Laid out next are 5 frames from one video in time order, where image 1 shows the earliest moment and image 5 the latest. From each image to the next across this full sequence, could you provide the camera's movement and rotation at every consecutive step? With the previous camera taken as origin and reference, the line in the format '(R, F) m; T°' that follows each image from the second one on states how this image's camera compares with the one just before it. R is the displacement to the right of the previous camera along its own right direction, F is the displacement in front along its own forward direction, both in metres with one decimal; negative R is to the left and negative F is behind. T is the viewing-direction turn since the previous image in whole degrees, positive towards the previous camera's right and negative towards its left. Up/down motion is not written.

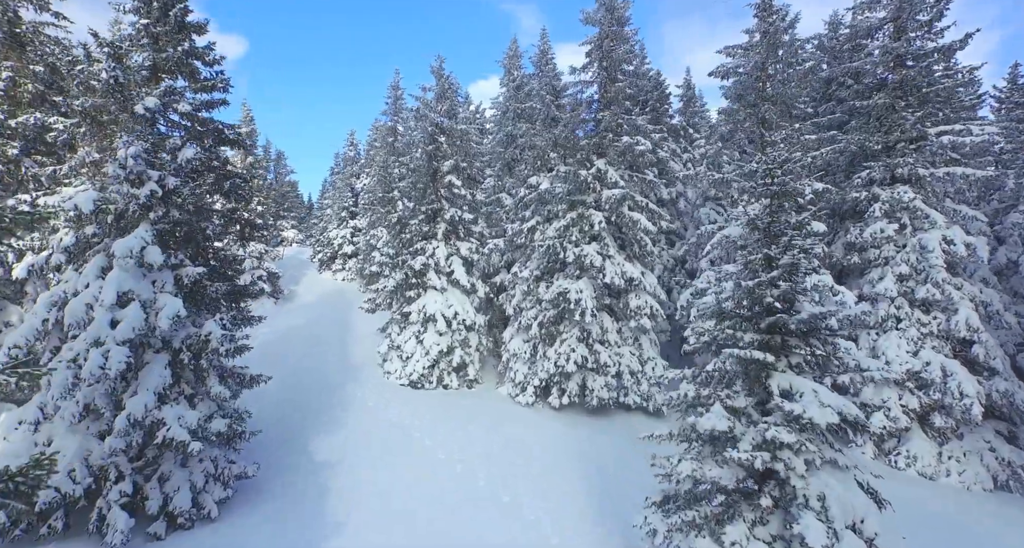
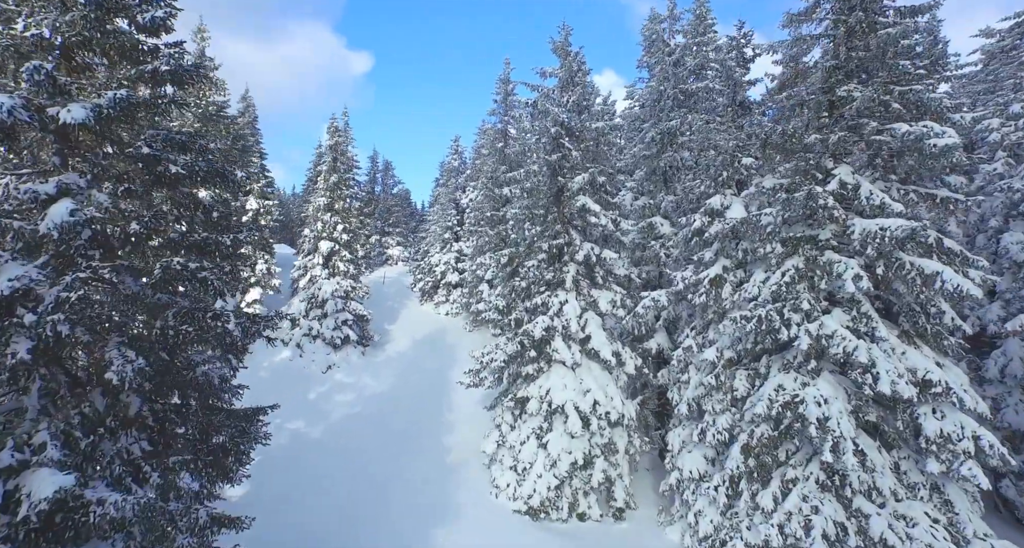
(-1.5, +7.9) m; -11°
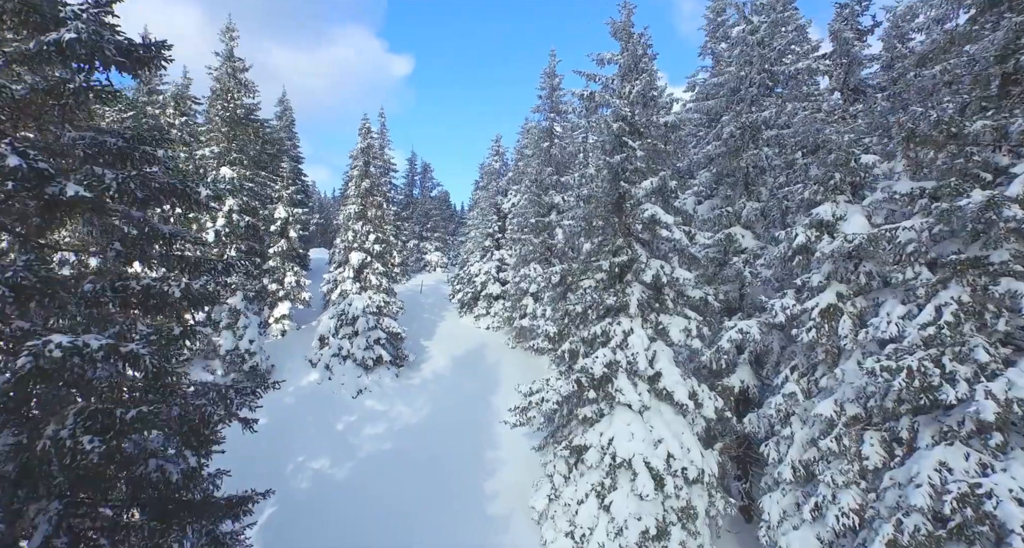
(-0.4, +2.8) m; -4°
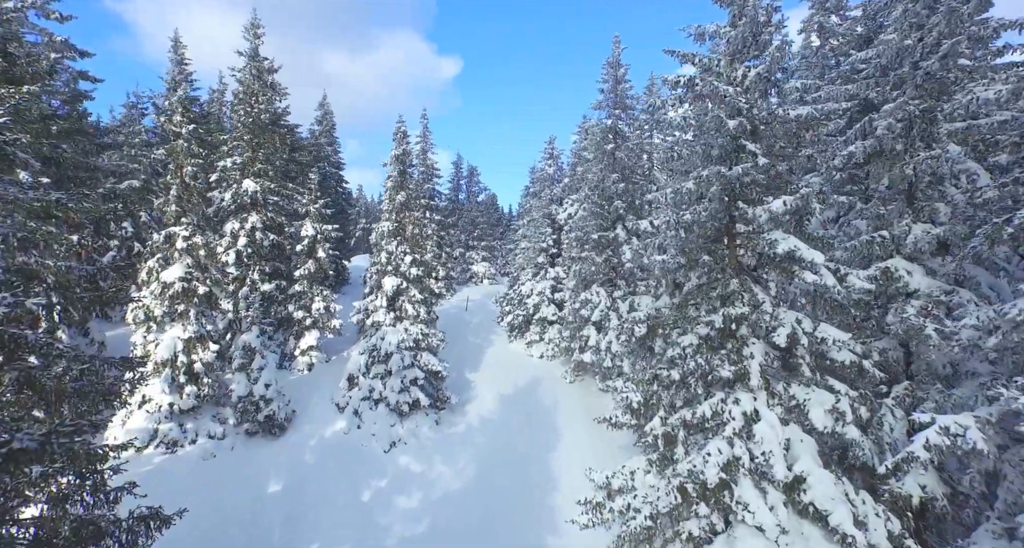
(-0.5, +4.3) m; -5°
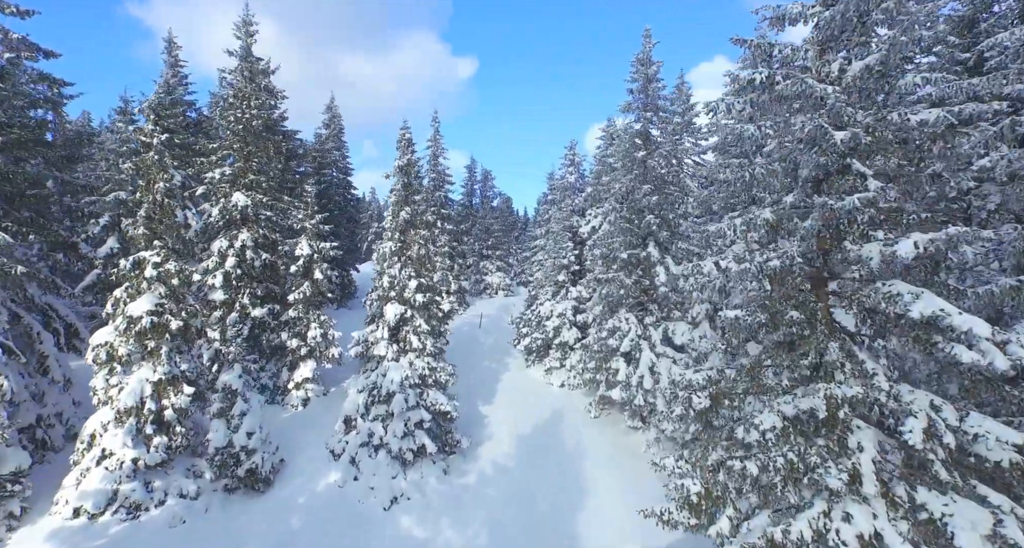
(-0.1, +2.9) m; -1°
